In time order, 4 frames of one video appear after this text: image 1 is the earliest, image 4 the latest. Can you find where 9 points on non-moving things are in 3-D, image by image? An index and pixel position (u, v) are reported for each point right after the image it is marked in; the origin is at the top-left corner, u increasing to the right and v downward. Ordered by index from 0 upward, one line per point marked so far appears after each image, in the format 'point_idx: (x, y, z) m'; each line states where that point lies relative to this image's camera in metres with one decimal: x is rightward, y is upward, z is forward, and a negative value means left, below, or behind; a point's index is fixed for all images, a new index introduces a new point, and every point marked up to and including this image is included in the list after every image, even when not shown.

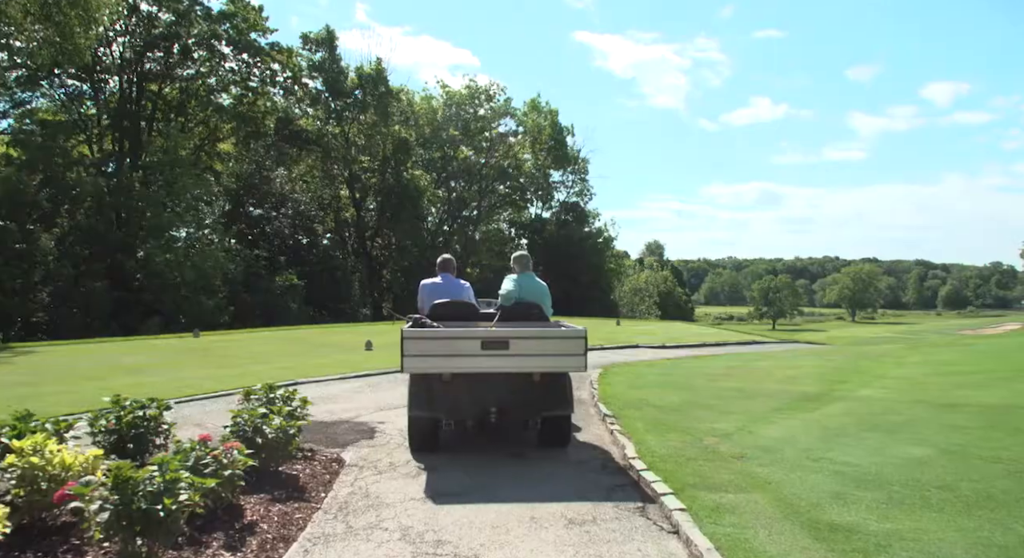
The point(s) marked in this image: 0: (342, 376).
0: (-3.3, -1.9, +13.5) m
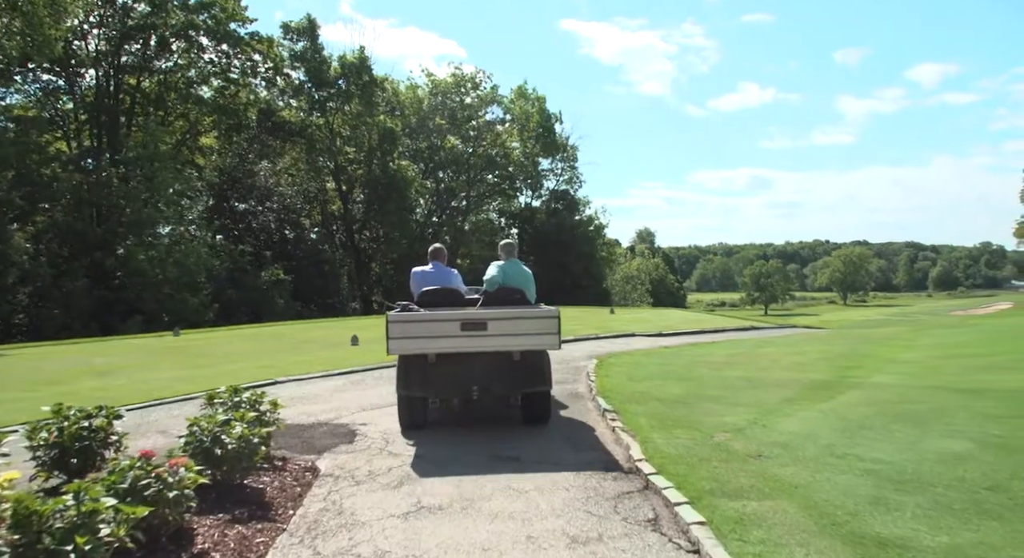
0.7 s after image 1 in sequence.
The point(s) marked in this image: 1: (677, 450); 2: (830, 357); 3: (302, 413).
0: (-3.5, -1.8, +12.8) m
1: (+1.6, -1.7, +6.8) m
2: (+6.8, -1.6, +14.7) m
3: (-2.9, -1.8, +9.4) m
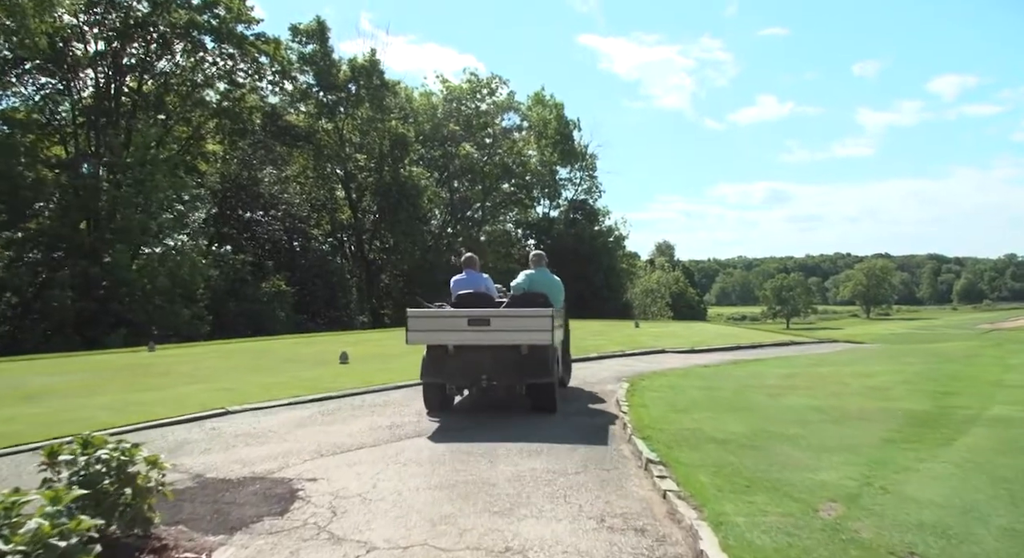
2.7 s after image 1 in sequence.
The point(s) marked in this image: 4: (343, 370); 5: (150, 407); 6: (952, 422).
0: (-3.3, -1.8, +10.4) m
1: (+1.6, -1.6, +4.3) m
2: (+7.0, -1.7, +12.1) m
3: (-2.8, -1.8, +7.0) m
4: (-3.5, -1.9, +14.3) m
5: (-5.2, -1.9, +10.1) m
6: (+5.2, -1.7, +8.1) m
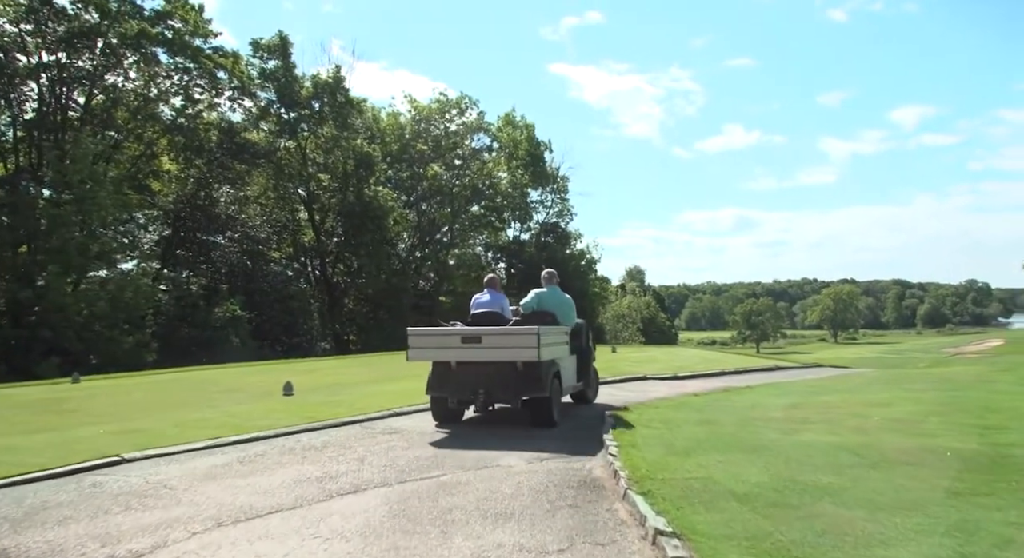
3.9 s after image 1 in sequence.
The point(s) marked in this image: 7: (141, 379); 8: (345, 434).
0: (-3.7, -2.0, +8.5) m
1: (+1.4, -1.6, +2.6) m
2: (+6.5, -2.0, +10.6) m
3: (-3.1, -1.9, +5.2) m
4: (-4.1, -2.2, +12.4) m
5: (-5.7, -2.1, +8.1) m
6: (+4.8, -1.8, +6.6) m
7: (-10.0, -2.7, +18.5) m
8: (-2.3, -2.1, +9.4) m
